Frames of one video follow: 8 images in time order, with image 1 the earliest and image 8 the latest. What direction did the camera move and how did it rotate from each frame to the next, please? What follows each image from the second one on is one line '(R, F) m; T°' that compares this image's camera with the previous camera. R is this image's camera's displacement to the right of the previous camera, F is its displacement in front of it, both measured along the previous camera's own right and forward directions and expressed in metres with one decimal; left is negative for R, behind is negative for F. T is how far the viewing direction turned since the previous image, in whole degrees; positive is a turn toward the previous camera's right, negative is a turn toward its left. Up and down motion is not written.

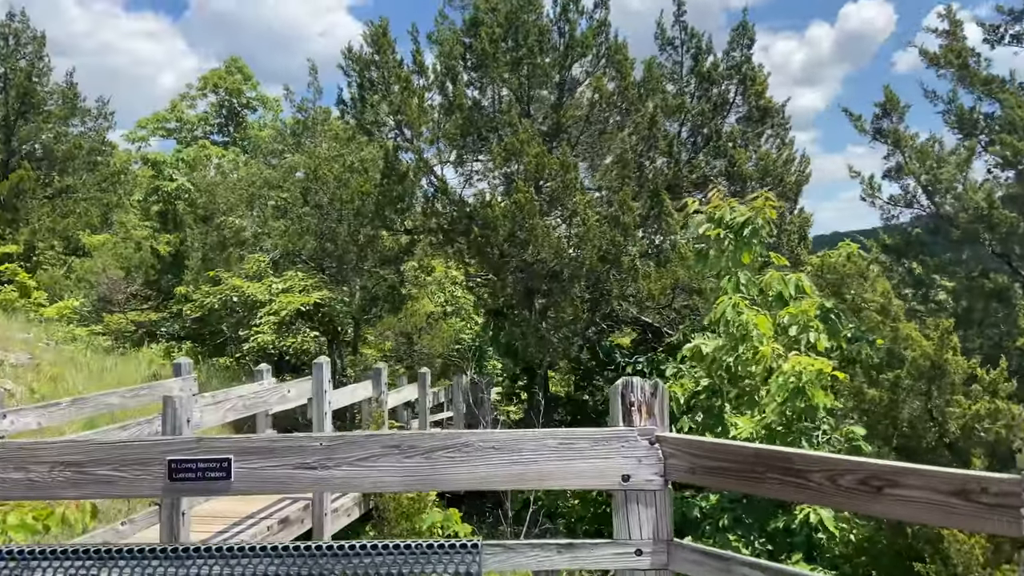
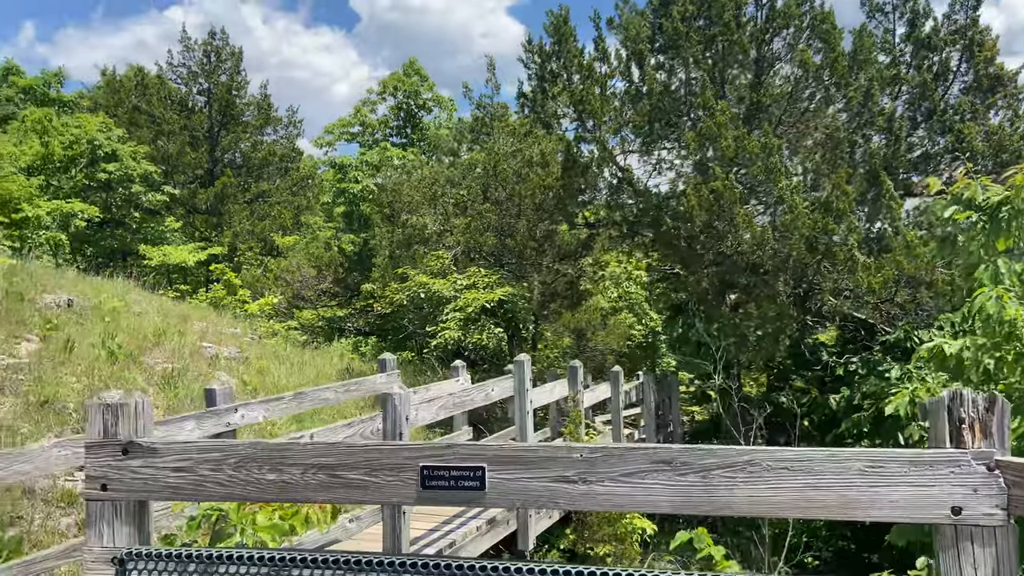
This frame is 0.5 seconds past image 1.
(-0.4, +0.3) m; -12°
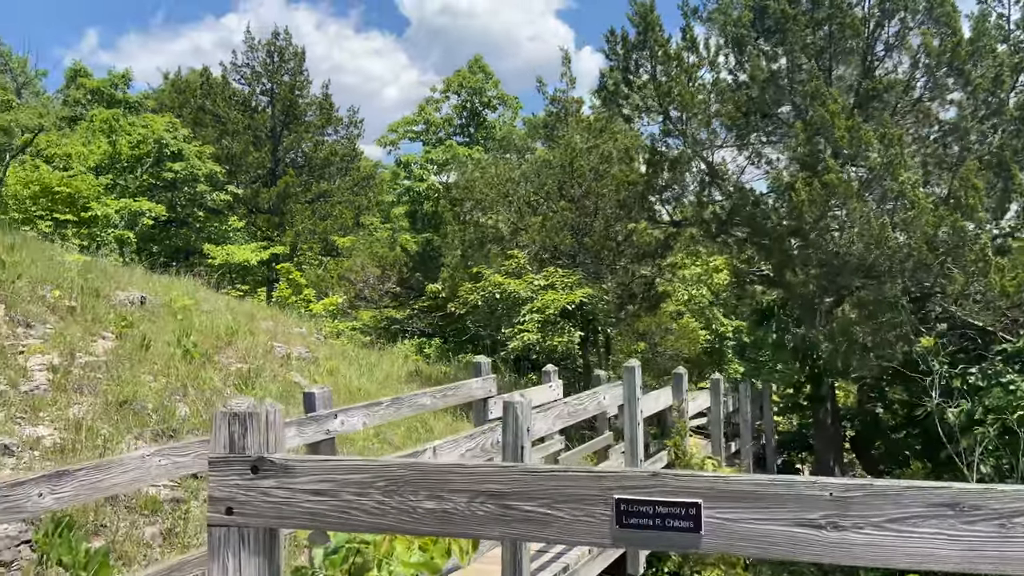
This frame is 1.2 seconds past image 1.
(-0.5, +0.5) m; -3°
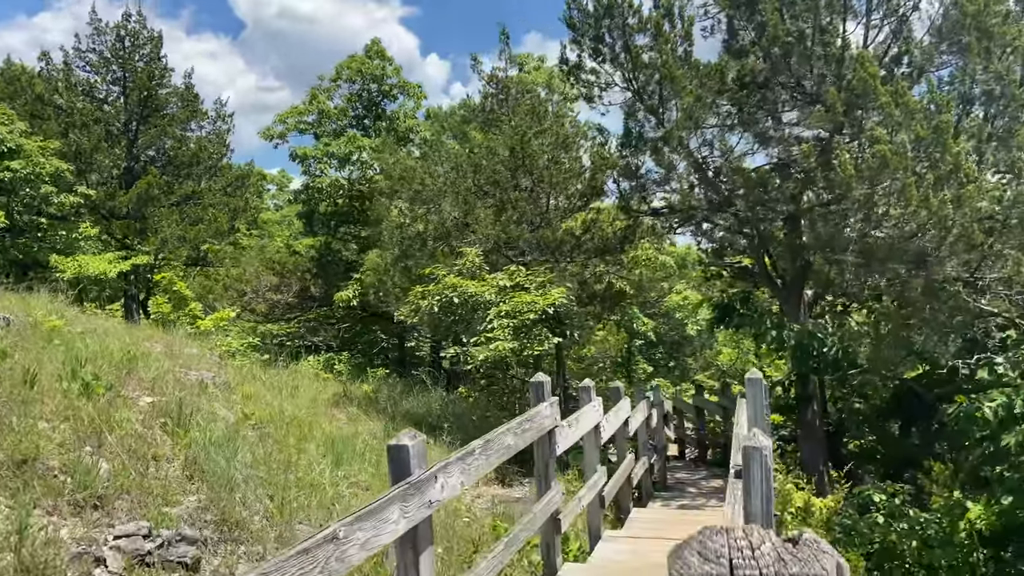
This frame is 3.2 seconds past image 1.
(-1.4, +1.7) m; +11°
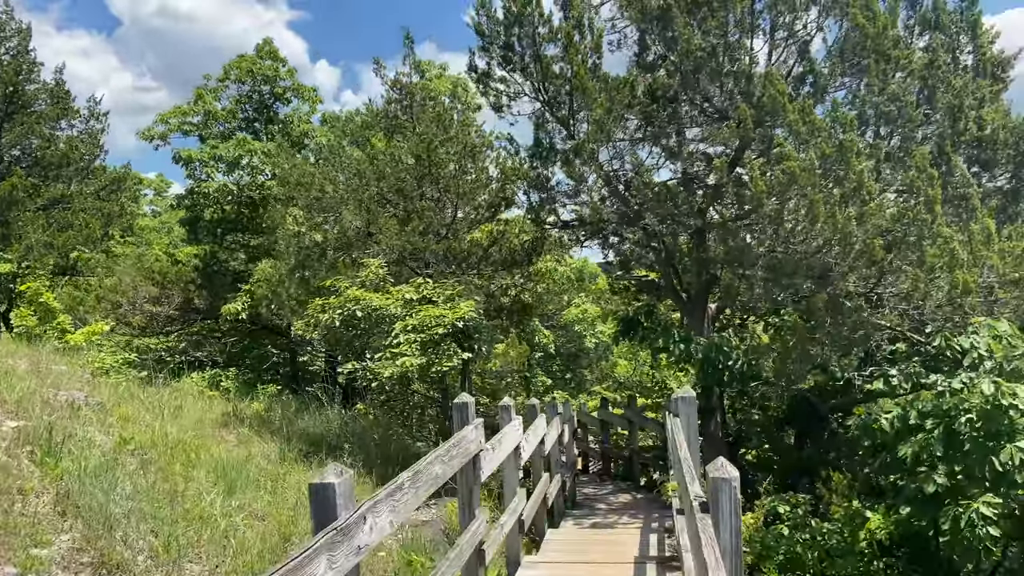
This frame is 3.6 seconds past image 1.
(-0.2, +0.3) m; +8°
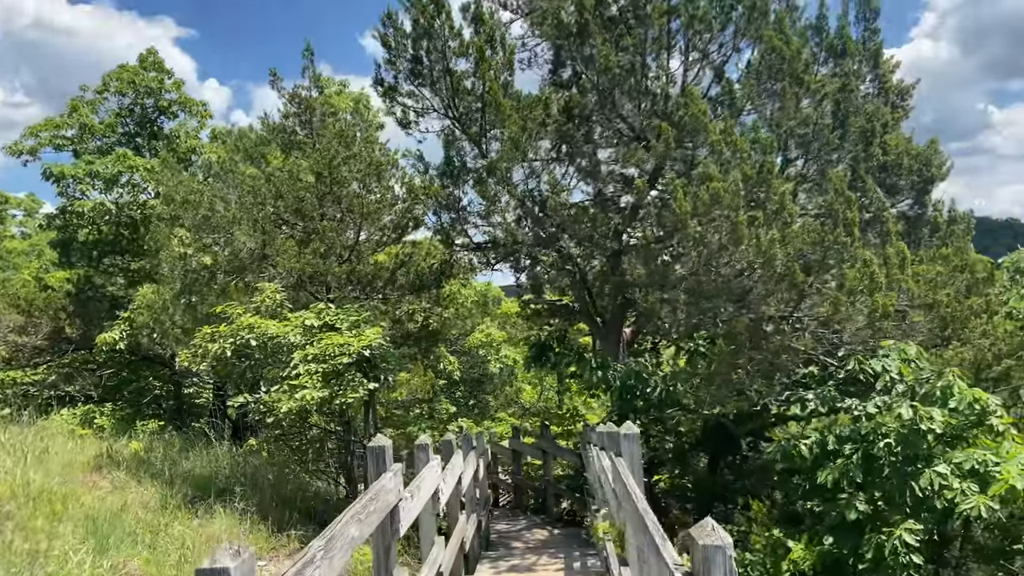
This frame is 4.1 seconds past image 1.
(-0.1, +0.5) m; +7°
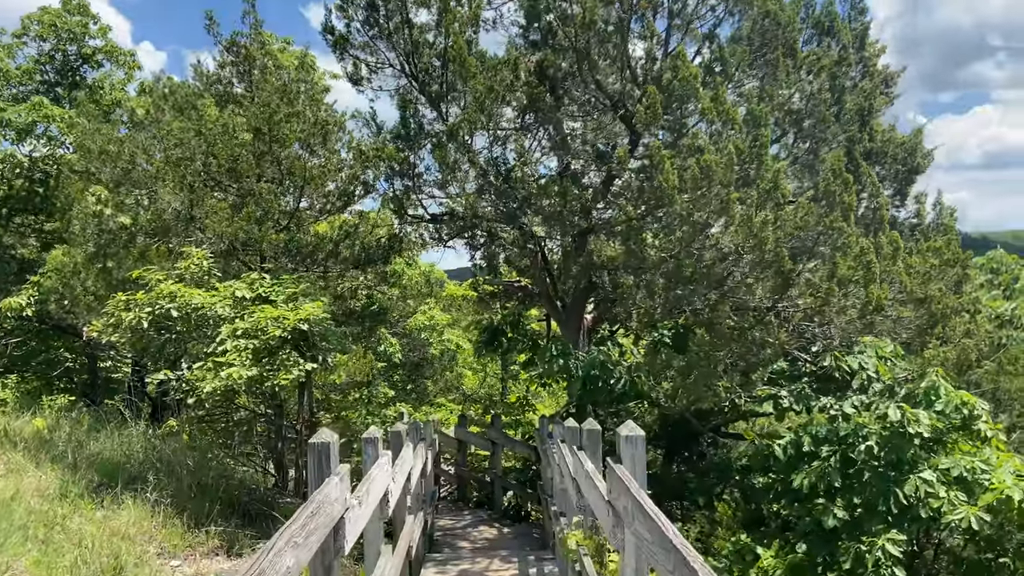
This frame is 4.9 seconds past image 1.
(-0.2, +0.8) m; +5°
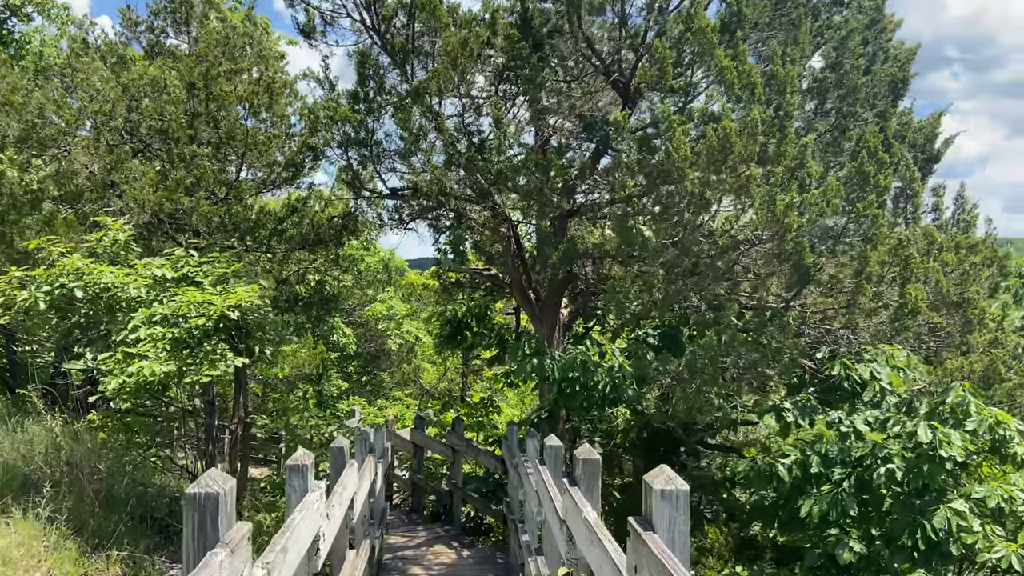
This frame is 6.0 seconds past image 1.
(-0.1, +1.1) m; +3°
